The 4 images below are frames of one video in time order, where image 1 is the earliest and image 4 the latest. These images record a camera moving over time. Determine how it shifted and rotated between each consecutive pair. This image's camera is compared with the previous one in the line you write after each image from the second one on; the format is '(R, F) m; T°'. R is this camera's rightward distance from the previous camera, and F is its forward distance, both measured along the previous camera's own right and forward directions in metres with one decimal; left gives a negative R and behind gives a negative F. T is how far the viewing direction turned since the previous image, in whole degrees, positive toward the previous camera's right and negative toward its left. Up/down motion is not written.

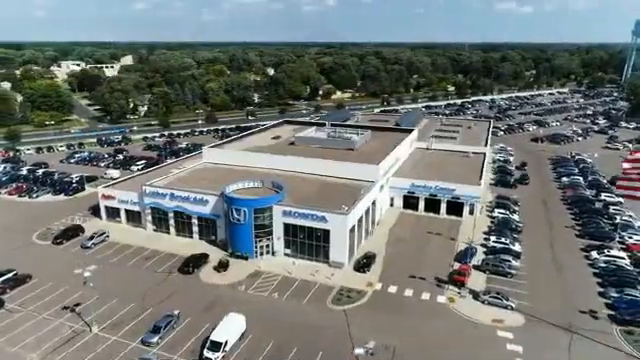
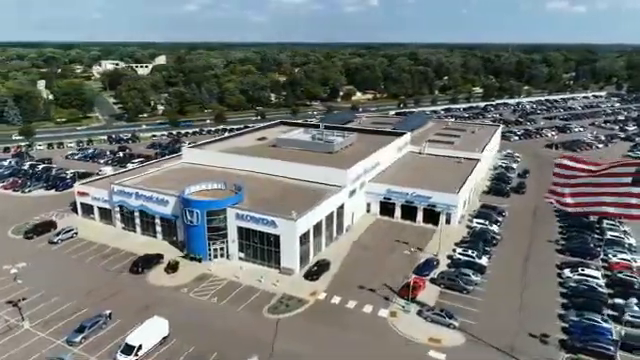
(+7.3, +1.4) m; -5°
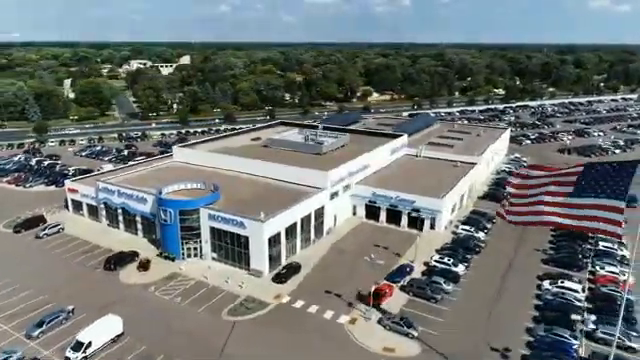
(+4.8, +0.7) m; -4°
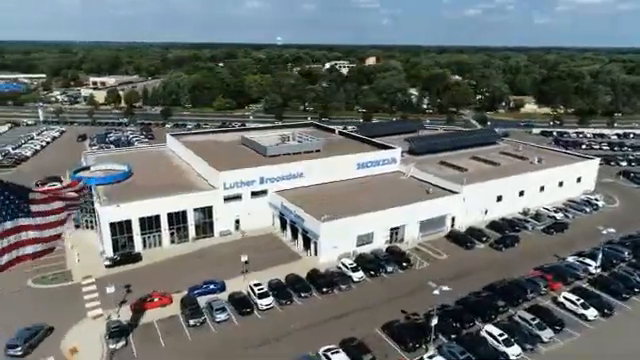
(+29.2, +10.7) m; -28°
